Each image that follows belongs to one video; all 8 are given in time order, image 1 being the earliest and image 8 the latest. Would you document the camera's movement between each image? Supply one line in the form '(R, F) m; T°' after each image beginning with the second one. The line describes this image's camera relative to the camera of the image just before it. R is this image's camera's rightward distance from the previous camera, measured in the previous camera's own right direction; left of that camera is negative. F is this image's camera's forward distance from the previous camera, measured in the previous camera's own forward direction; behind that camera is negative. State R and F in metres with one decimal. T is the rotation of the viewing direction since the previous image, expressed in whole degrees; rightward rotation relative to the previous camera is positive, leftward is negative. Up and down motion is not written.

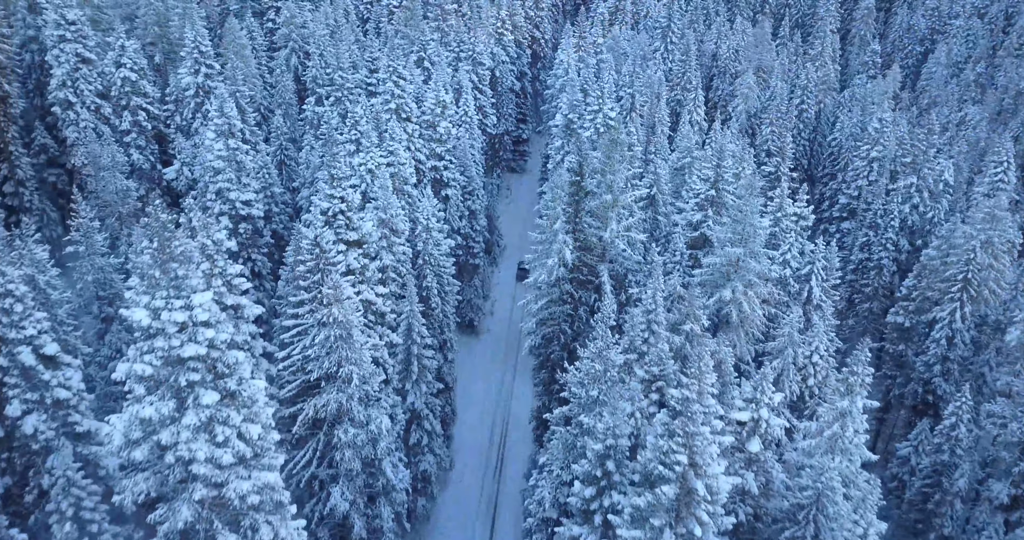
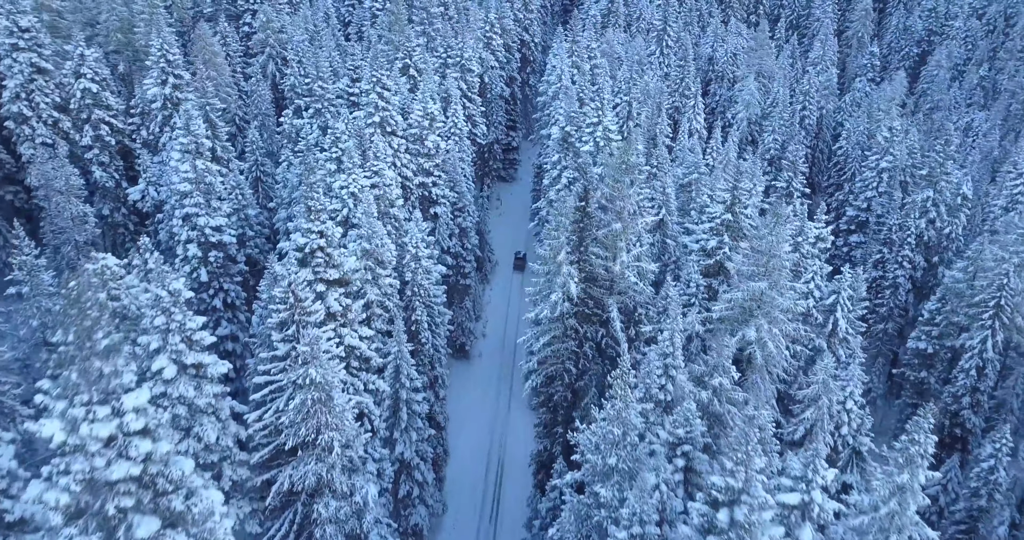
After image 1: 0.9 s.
(-0.4, +2.6) m; +1°
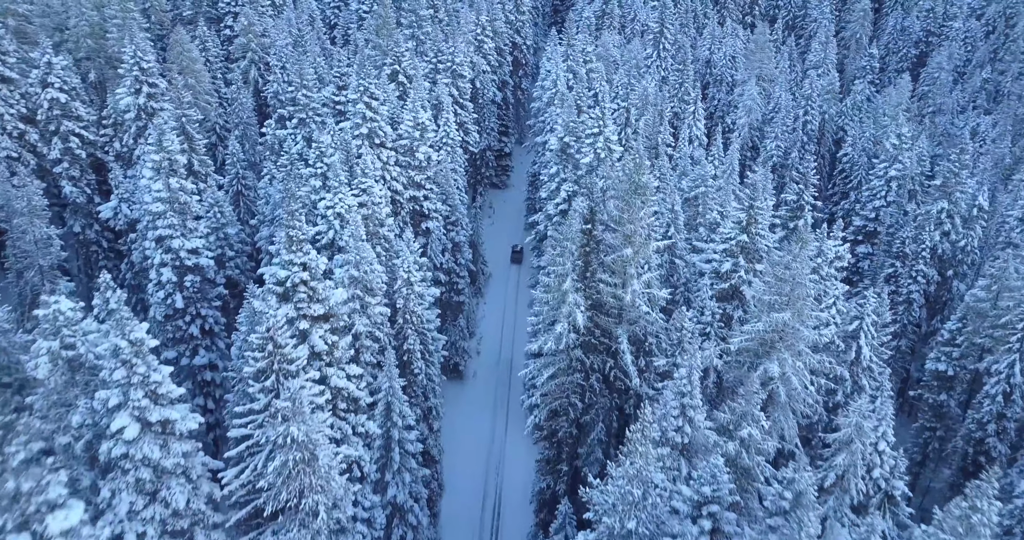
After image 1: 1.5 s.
(-0.4, +1.9) m; +1°
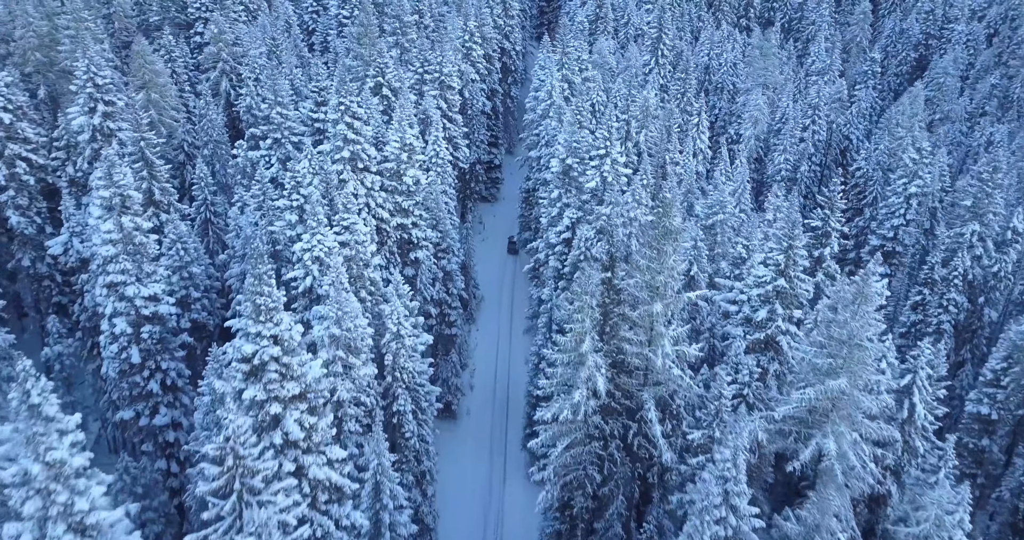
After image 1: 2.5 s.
(-0.6, +3.2) m; +1°
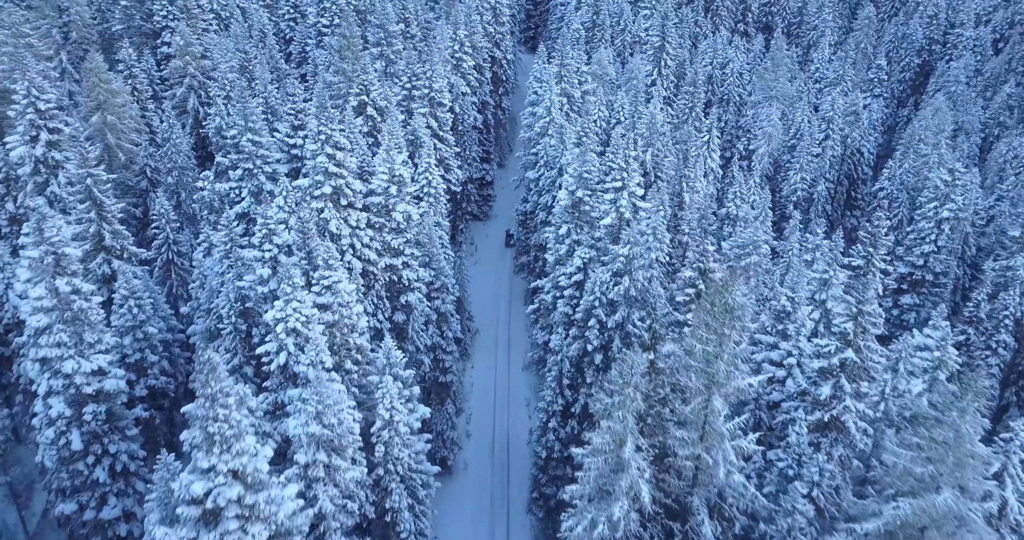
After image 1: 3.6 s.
(-0.8, +3.7) m; +1°
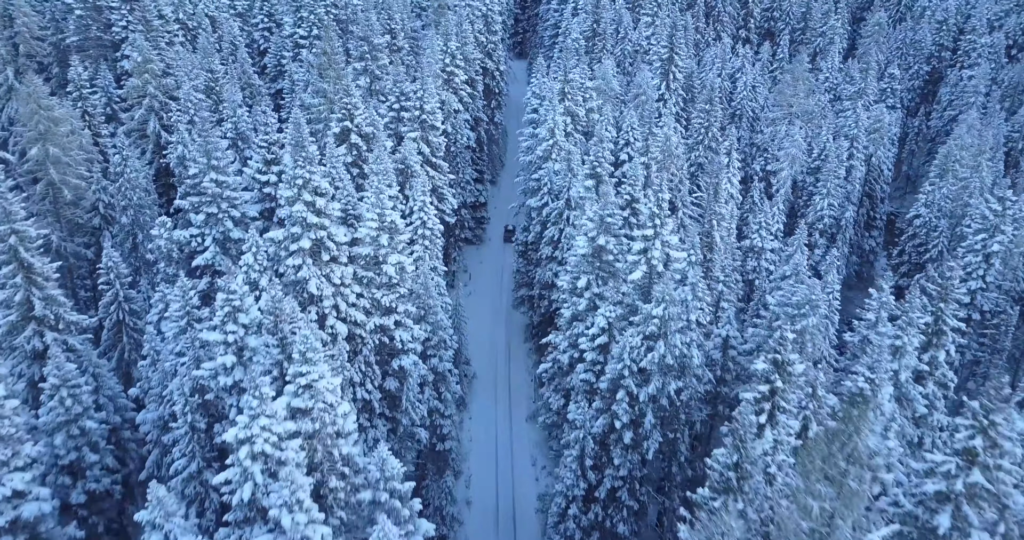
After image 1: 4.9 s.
(-0.9, +4.1) m; +1°
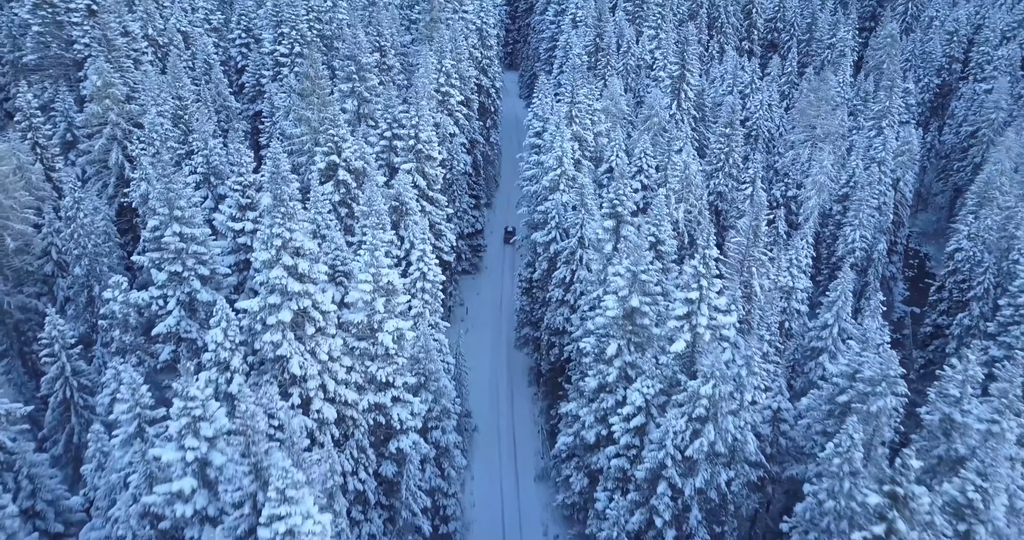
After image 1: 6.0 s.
(-0.9, +3.6) m; +1°
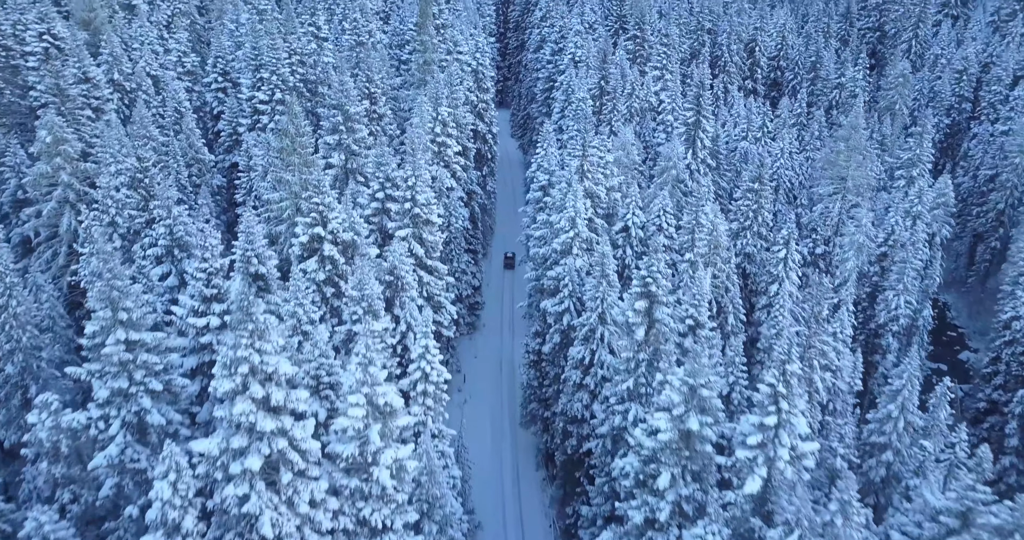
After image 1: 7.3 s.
(-1.0, +3.9) m; +1°
